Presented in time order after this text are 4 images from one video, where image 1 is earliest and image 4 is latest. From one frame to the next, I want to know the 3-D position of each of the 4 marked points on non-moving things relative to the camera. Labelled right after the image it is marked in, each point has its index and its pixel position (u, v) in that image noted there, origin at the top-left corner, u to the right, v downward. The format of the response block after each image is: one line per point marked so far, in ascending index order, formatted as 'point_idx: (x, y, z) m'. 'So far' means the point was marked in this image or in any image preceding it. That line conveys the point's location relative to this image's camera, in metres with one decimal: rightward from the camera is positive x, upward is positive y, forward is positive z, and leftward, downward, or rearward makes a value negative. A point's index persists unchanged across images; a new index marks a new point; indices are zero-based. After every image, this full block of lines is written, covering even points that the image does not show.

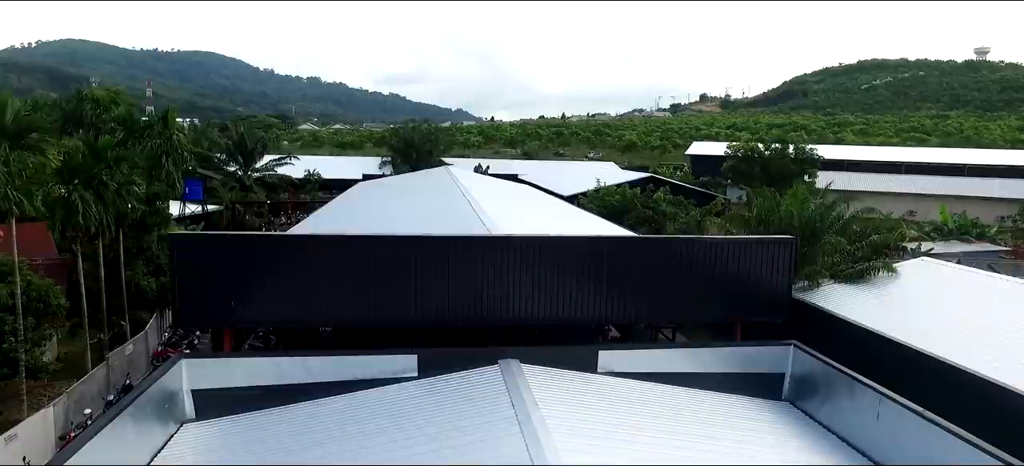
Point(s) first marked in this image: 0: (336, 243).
0: (-3.4, -0.2, +11.8) m
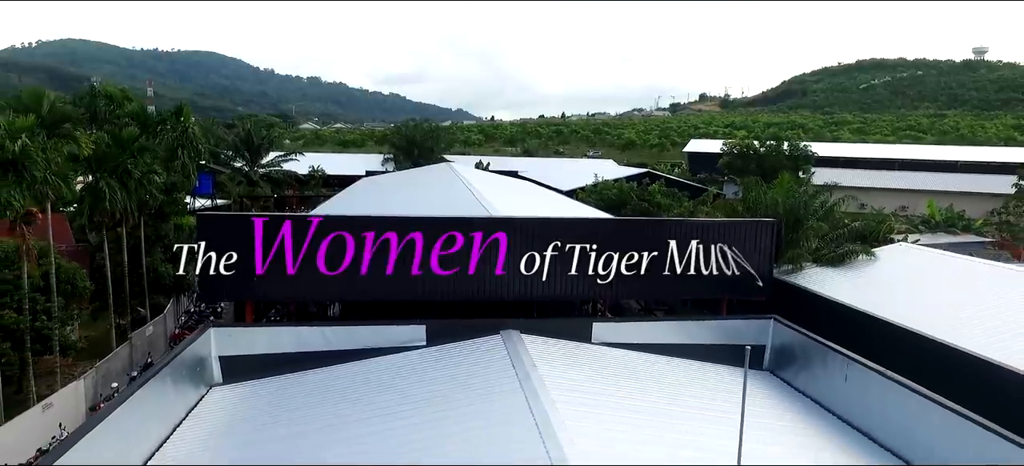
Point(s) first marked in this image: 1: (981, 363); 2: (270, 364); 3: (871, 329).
0: (-3.3, +0.2, +12.7) m
1: (+8.0, -2.2, +11.1) m
2: (-4.6, -2.5, +12.1) m
3: (+7.7, -2.1, +13.8) m
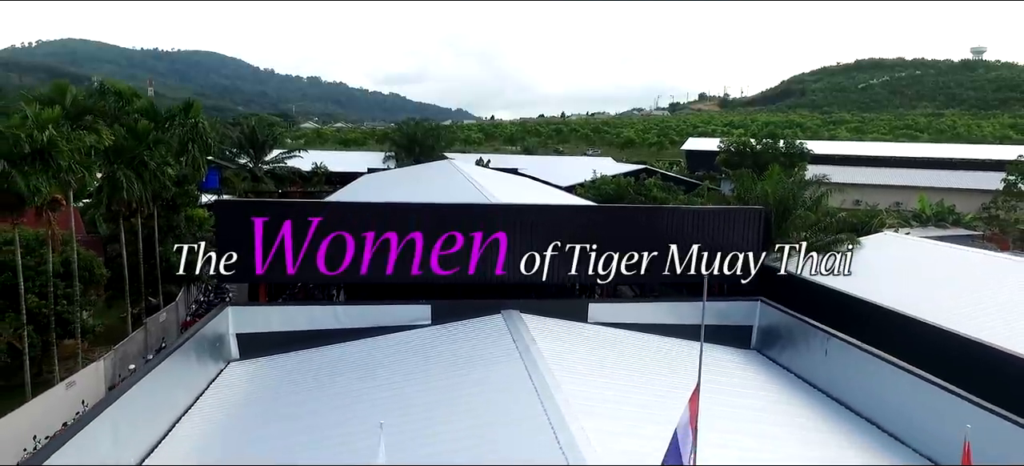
0: (-3.3, +0.5, +13.4) m
1: (+8.1, -1.9, +11.7) m
2: (-4.6, -2.2, +12.8) m
3: (+7.7, -1.8, +14.4) m
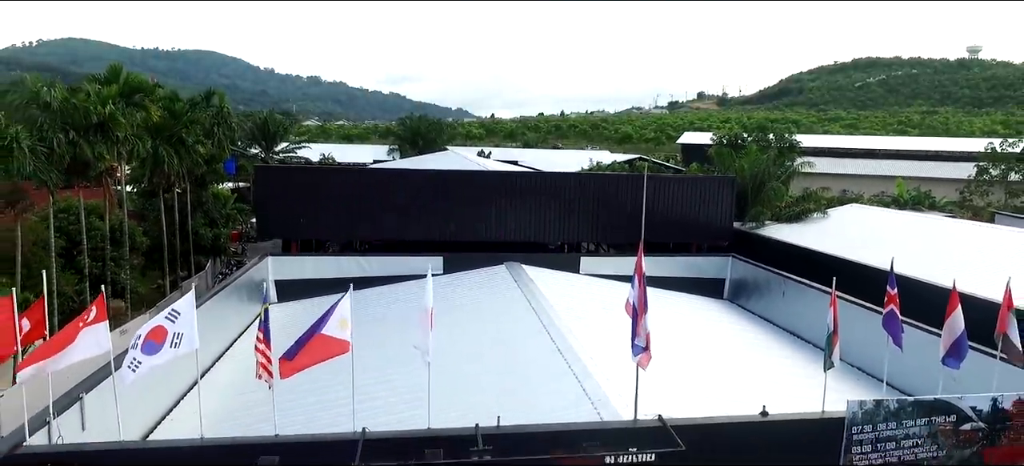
0: (-3.3, +1.3, +15.3) m
1: (+8.1, -1.0, +13.6) m
2: (-4.6, -1.3, +14.6) m
3: (+7.7, -0.9, +16.3) m
